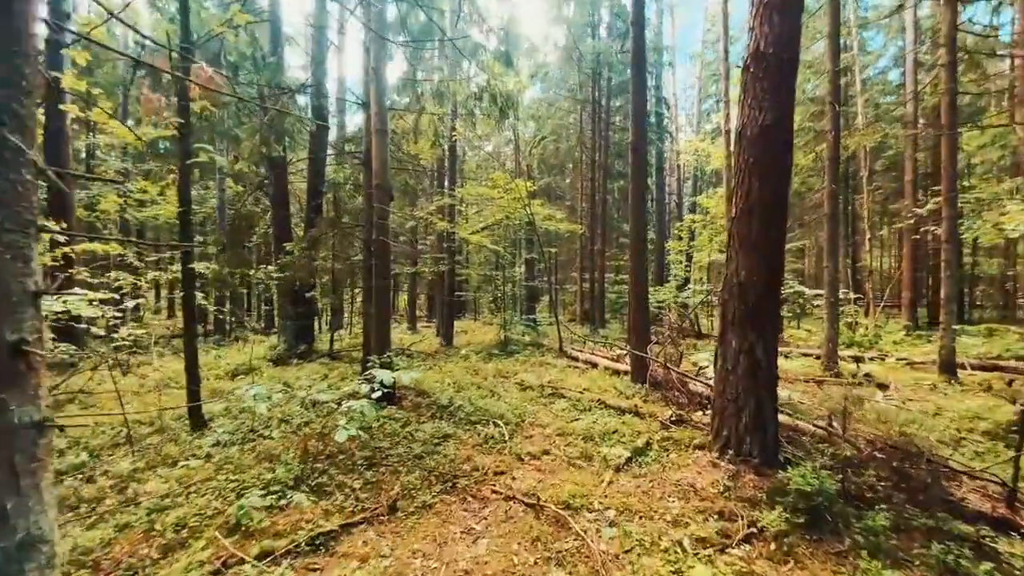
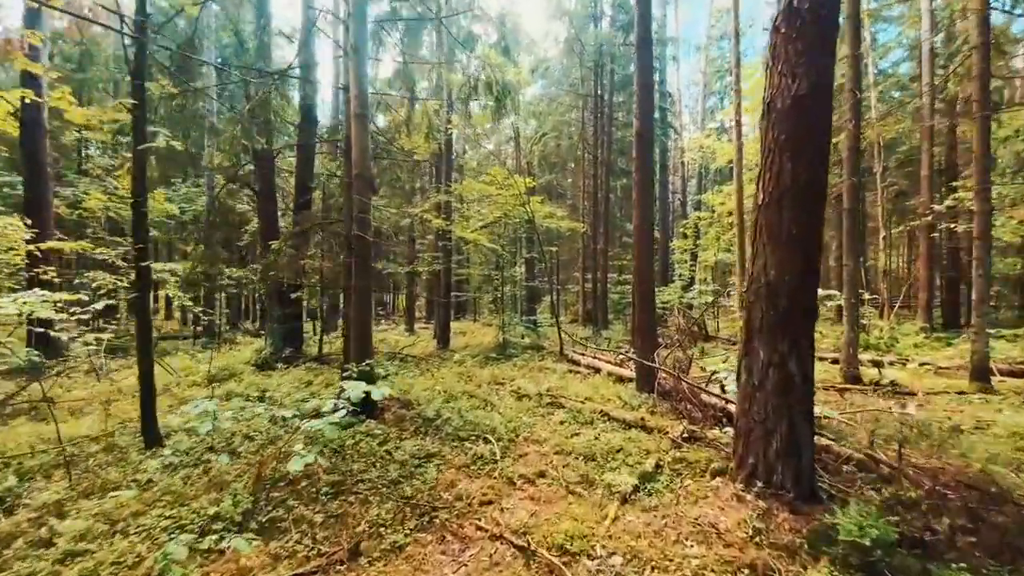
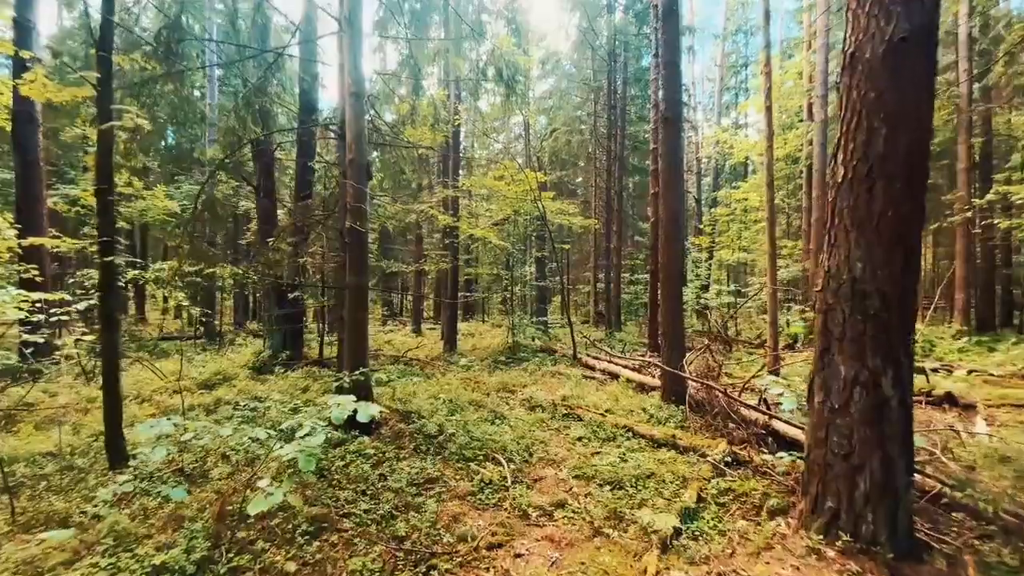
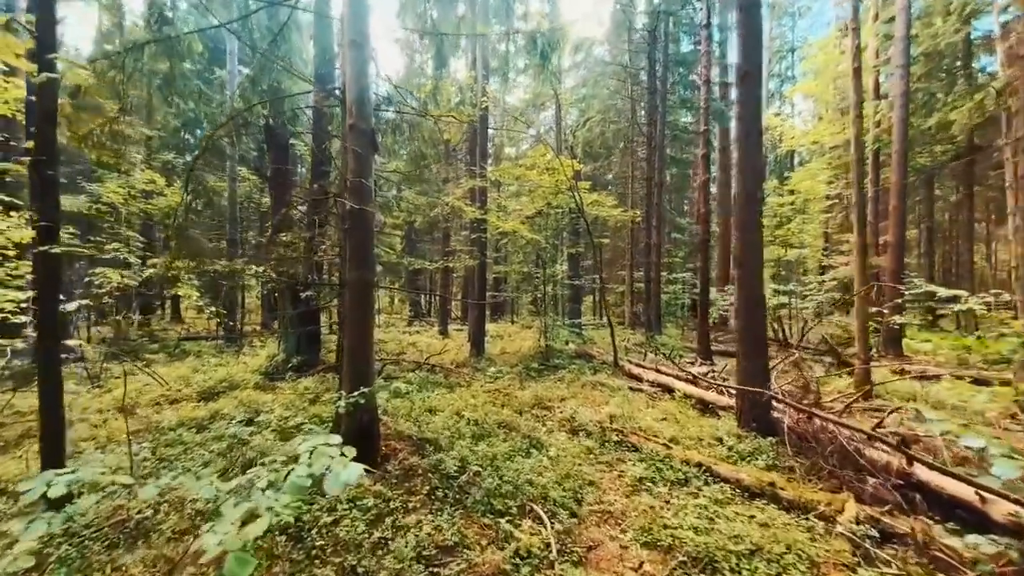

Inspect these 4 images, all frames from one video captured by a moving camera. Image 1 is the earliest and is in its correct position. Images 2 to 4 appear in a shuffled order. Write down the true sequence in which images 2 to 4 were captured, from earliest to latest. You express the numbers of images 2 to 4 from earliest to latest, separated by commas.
2, 3, 4
